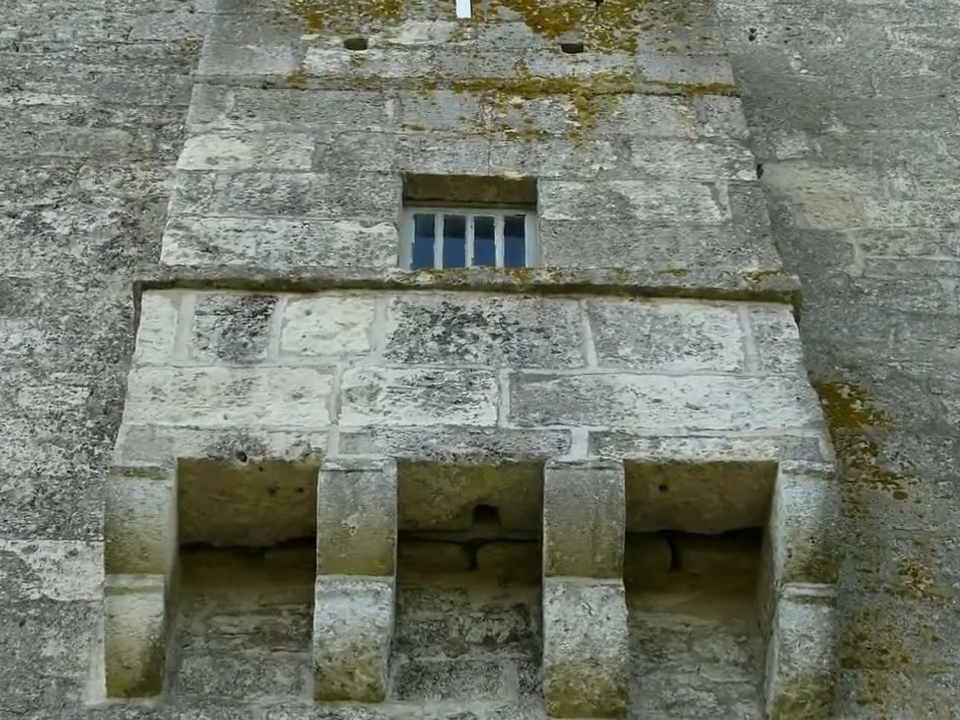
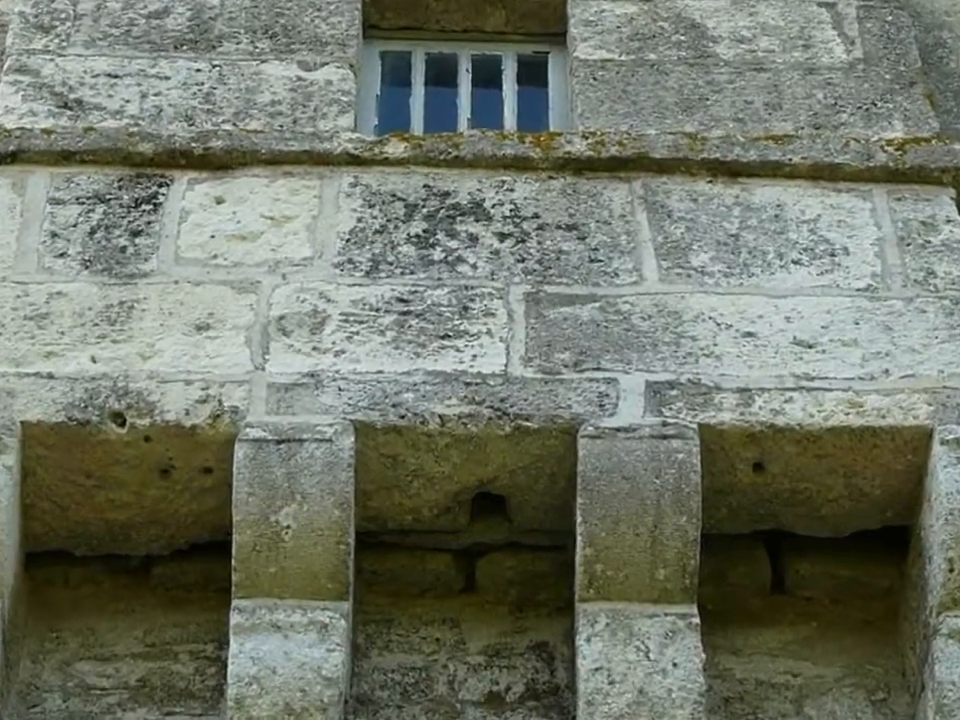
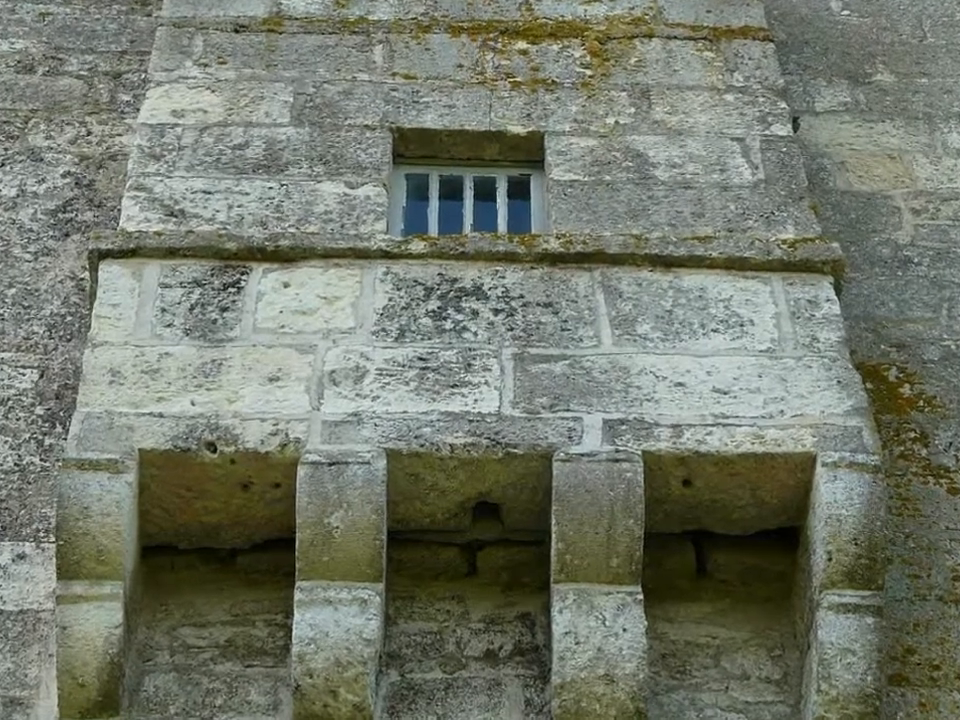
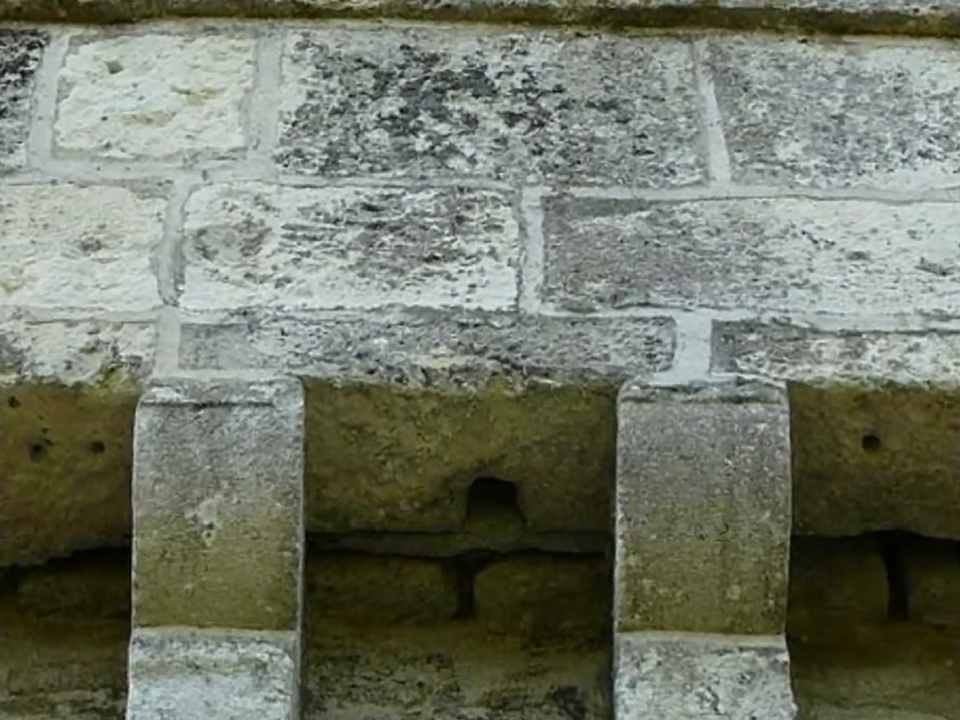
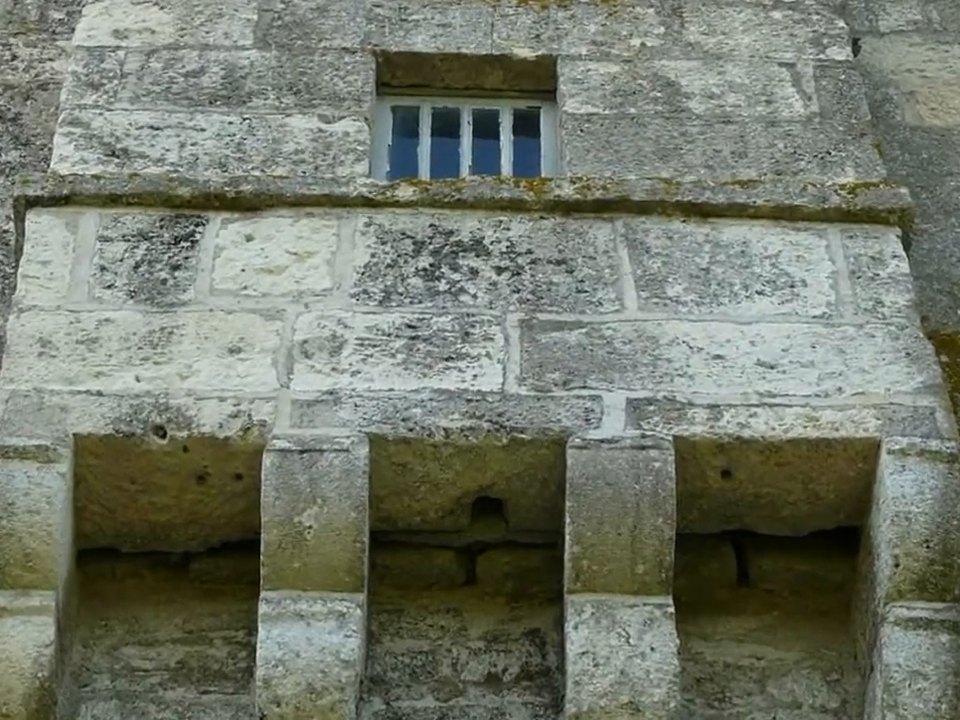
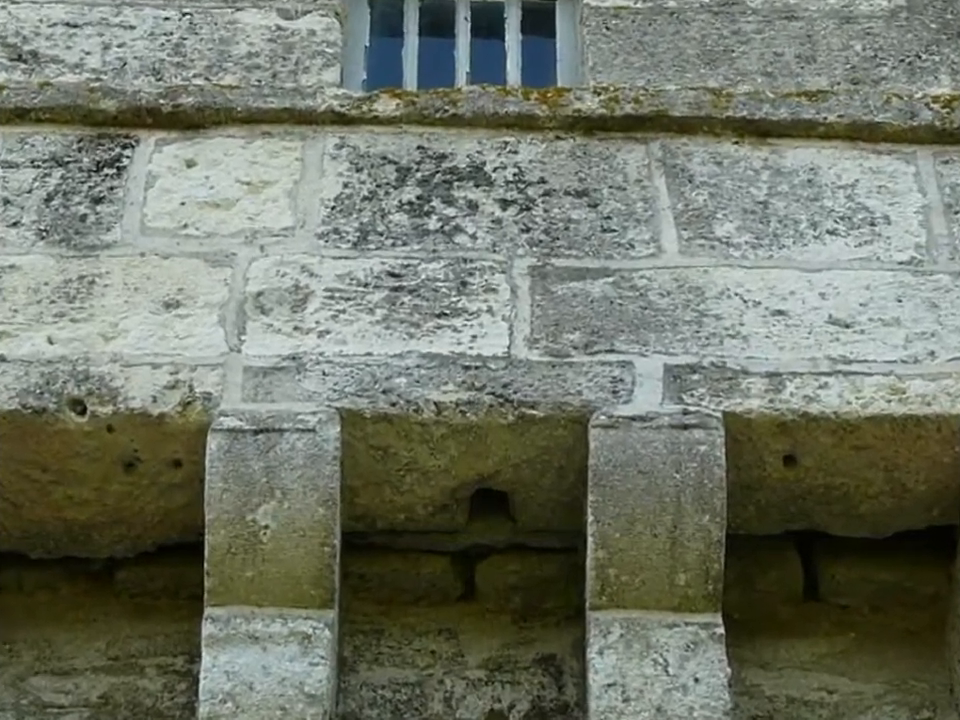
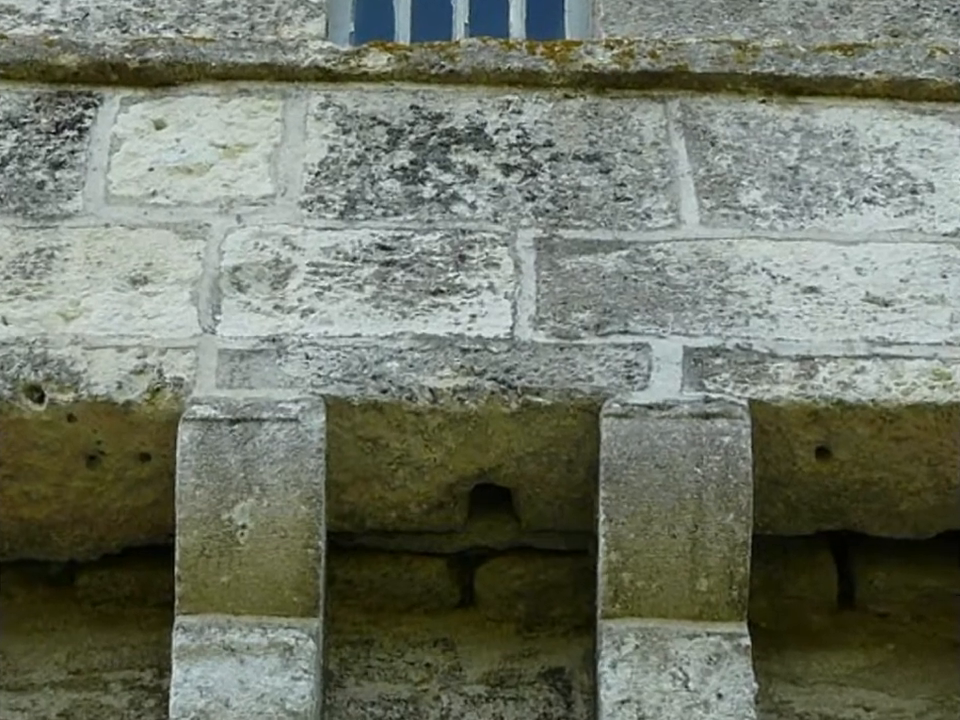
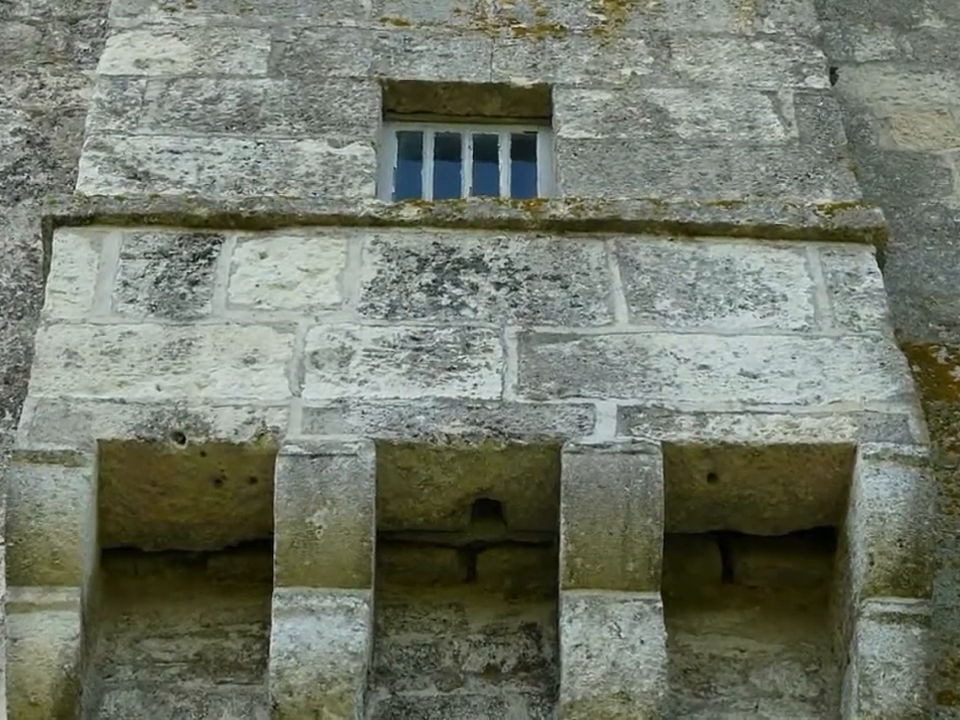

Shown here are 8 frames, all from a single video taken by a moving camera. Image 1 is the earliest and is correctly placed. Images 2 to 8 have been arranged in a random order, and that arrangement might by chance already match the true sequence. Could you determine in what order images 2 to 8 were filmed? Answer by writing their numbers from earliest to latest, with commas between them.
3, 8, 5, 2, 6, 7, 4
